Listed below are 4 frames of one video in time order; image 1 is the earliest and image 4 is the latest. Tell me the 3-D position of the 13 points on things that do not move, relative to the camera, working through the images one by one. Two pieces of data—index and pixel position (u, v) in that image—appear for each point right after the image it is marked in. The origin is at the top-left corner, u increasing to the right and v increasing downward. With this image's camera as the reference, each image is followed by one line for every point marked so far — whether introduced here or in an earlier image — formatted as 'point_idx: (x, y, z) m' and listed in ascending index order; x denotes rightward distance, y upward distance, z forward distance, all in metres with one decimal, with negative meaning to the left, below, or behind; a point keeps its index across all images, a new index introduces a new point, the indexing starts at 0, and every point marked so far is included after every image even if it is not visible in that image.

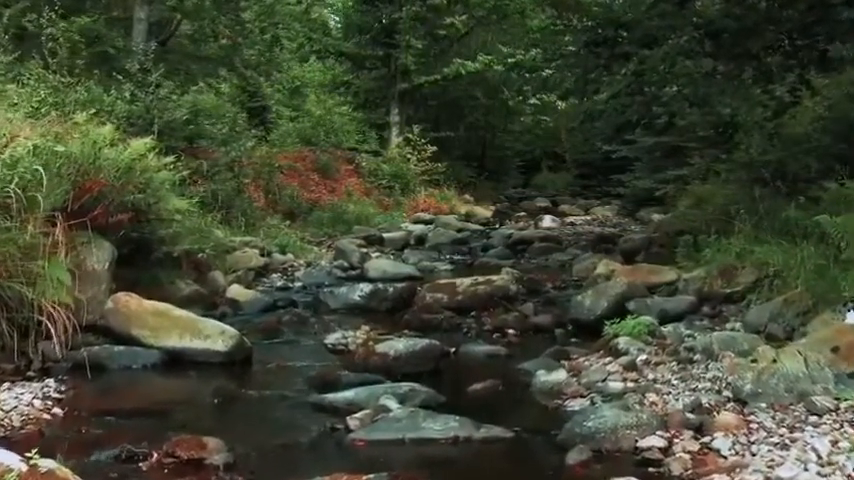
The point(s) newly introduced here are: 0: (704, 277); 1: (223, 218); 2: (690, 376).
0: (+3.0, -0.4, +9.7) m
1: (-3.1, +0.3, +13.4) m
2: (+1.7, -0.9, +5.8) m
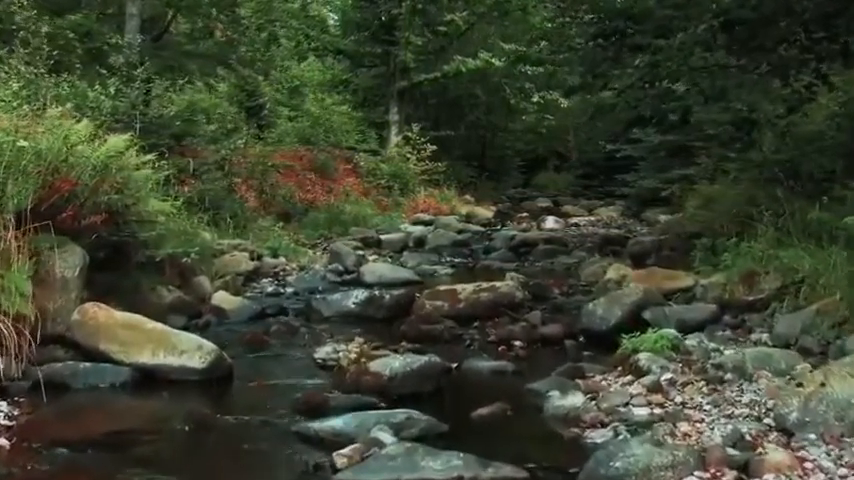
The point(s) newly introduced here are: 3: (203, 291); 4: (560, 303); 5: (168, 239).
0: (+3.0, -0.4, +9.0) m
1: (-3.1, +0.3, +12.7) m
2: (+1.7, -0.9, +5.2) m
3: (-2.4, -0.5, +9.6) m
4: (+1.4, -0.7, +9.6) m
5: (-2.7, 0.0, +9.3) m
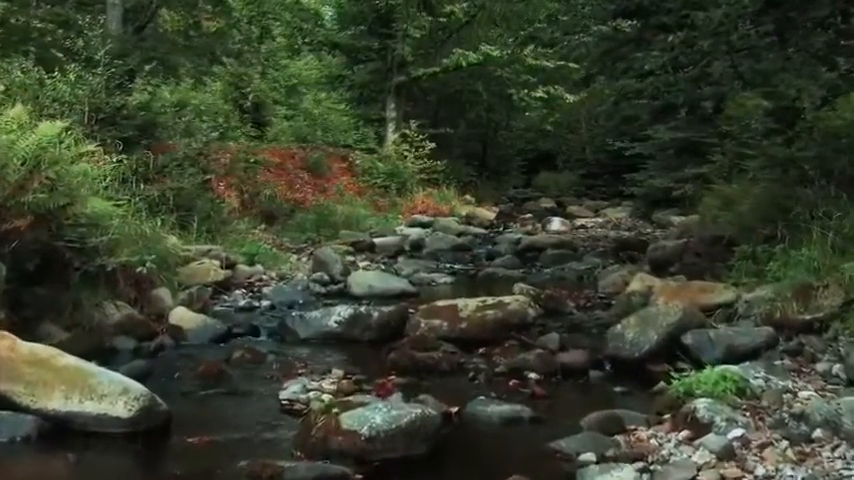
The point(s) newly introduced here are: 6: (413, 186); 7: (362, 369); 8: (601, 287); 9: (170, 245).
0: (+2.9, -0.5, +7.6) m
1: (-3.1, +0.2, +11.3) m
2: (+1.7, -1.0, +3.8) m
3: (-2.4, -0.6, +8.2) m
4: (+1.4, -0.7, +8.2) m
5: (-2.7, 0.0, +7.9) m
6: (-0.3, +1.2, +18.7) m
7: (-0.5, -0.9, +6.5) m
8: (+2.0, -0.5, +10.1) m
9: (-2.6, -0.1, +9.2) m
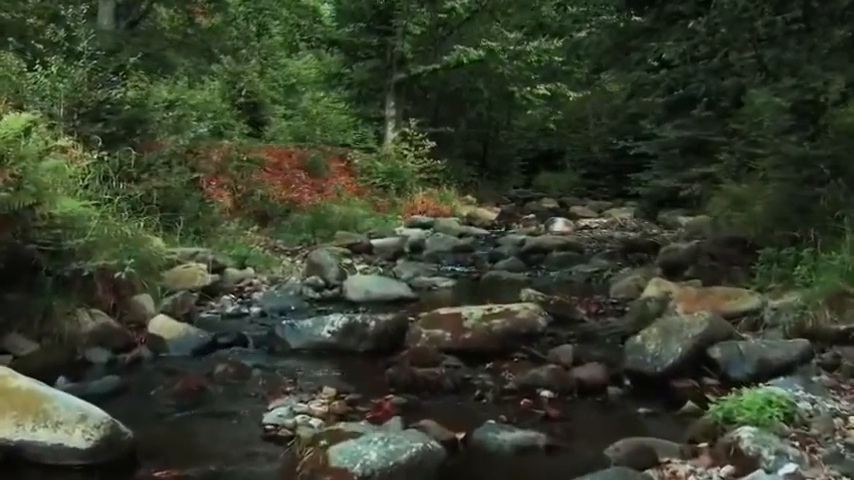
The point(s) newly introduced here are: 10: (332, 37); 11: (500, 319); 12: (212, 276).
0: (+3.0, -0.5, +7.0) m
1: (-3.1, +0.2, +10.7) m
2: (+1.7, -1.0, +3.2) m
3: (-2.4, -0.6, +7.6) m
4: (+1.4, -0.8, +7.5) m
5: (-2.7, -0.1, +7.3) m
6: (-0.3, +1.1, +18.1) m
7: (-0.4, -0.9, +5.9) m
8: (+2.0, -0.6, +9.5) m
9: (-2.6, -0.1, +8.6) m
10: (-2.1, +4.6, +19.5) m
11: (+0.6, -0.6, +6.8) m
12: (-2.2, -0.4, +9.3) m
